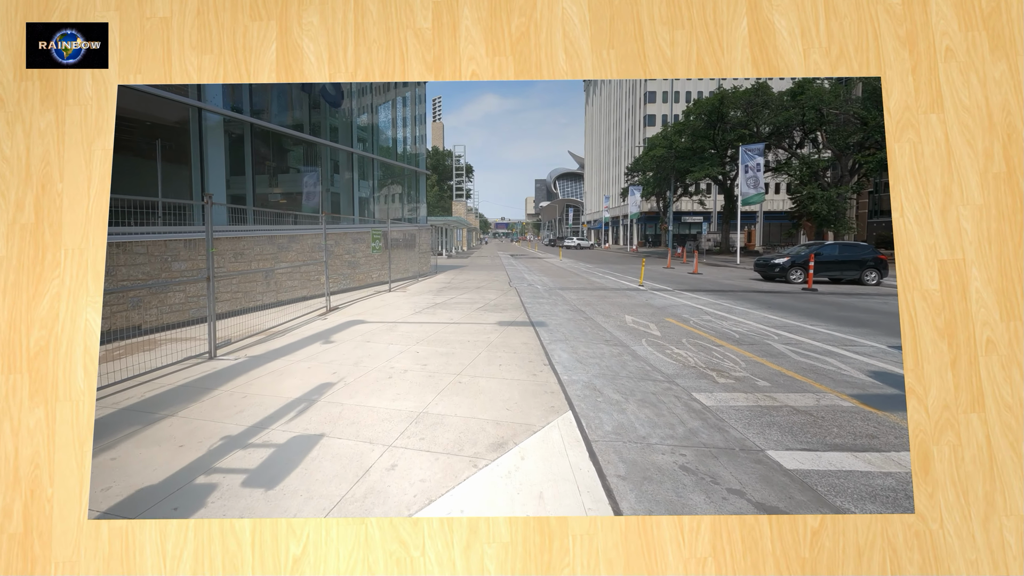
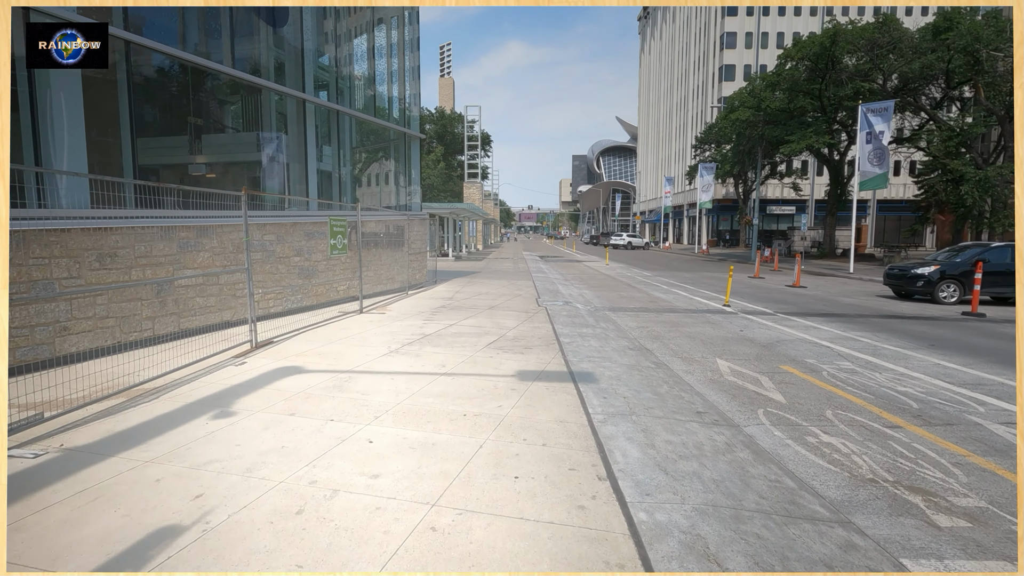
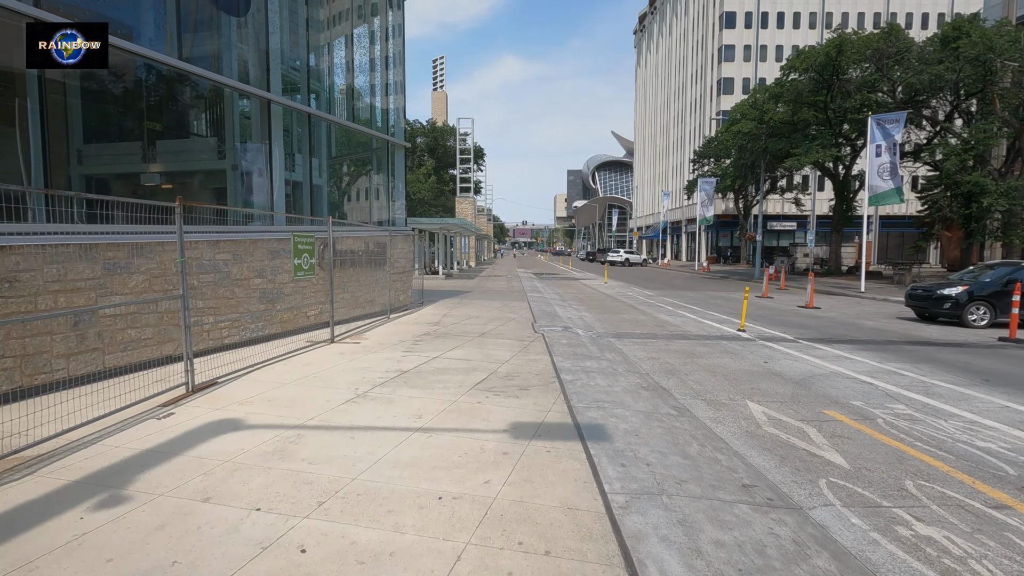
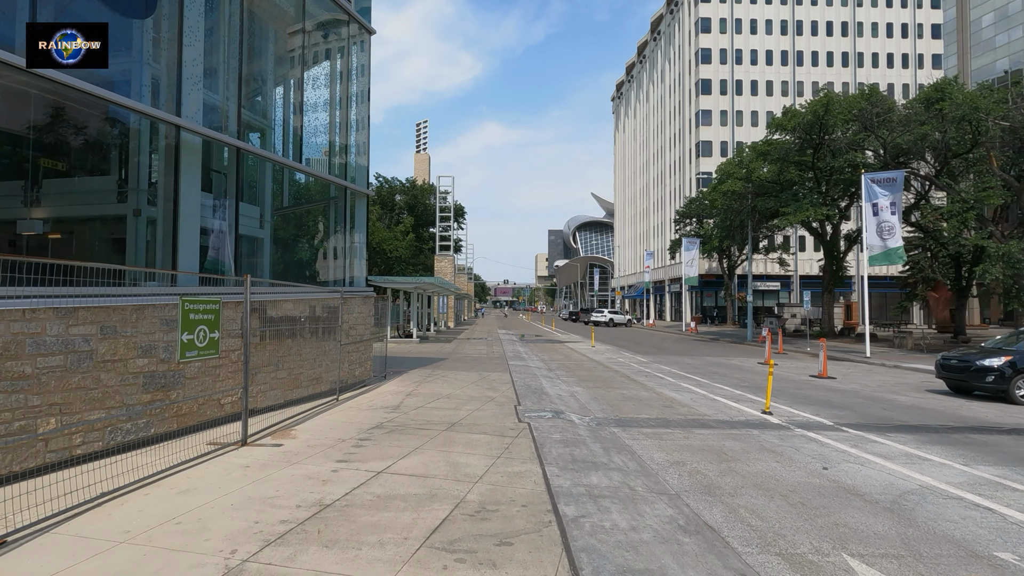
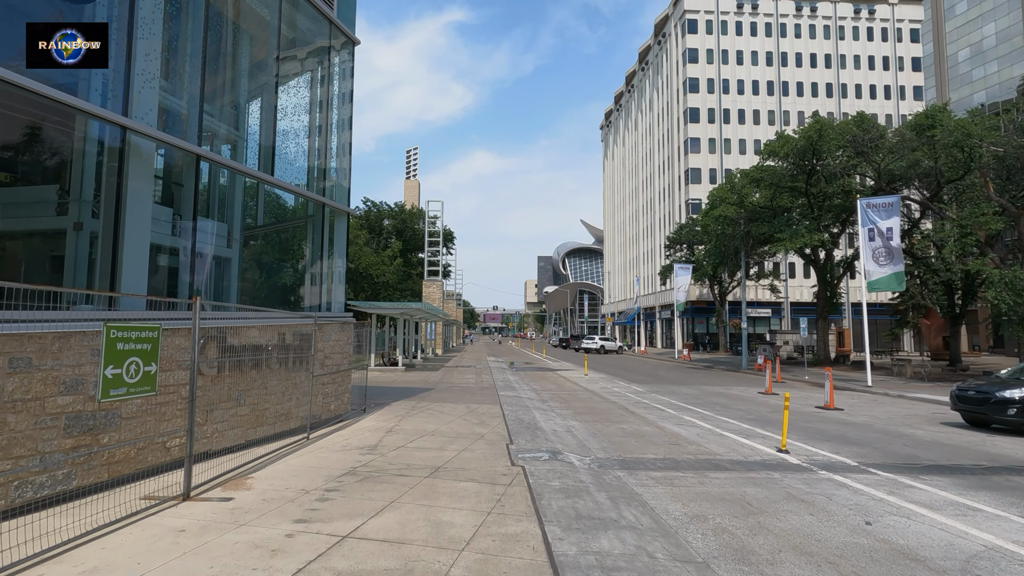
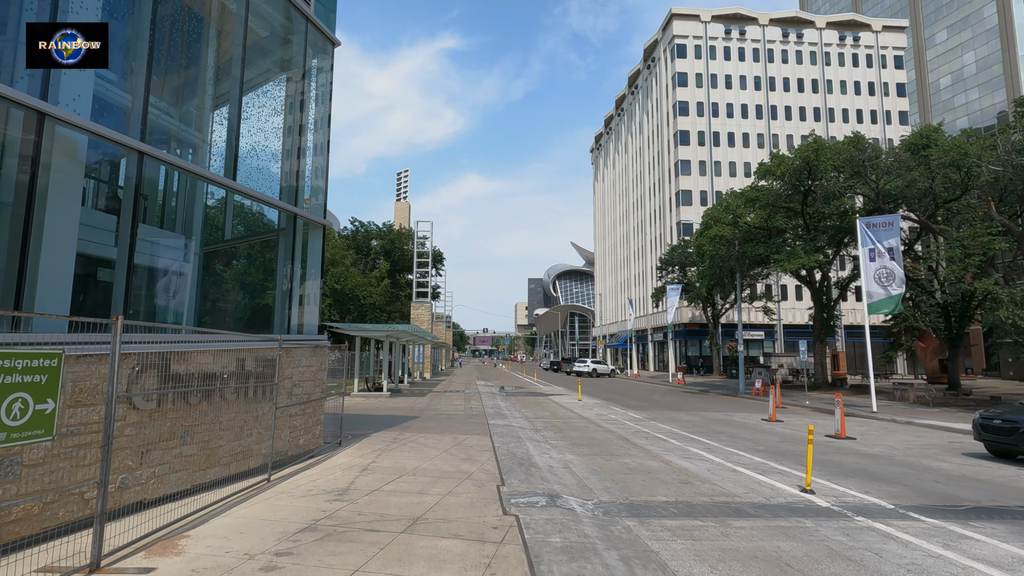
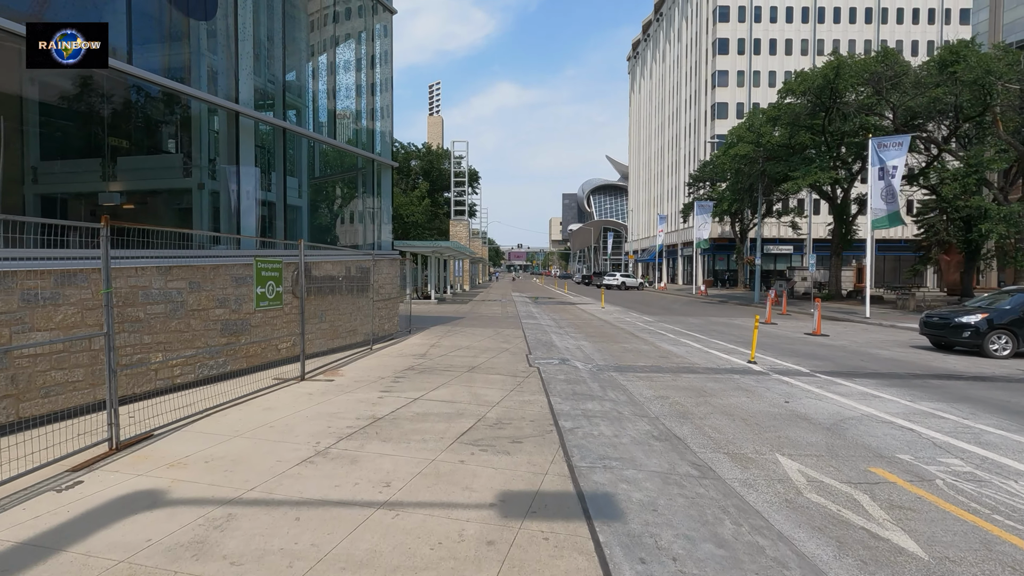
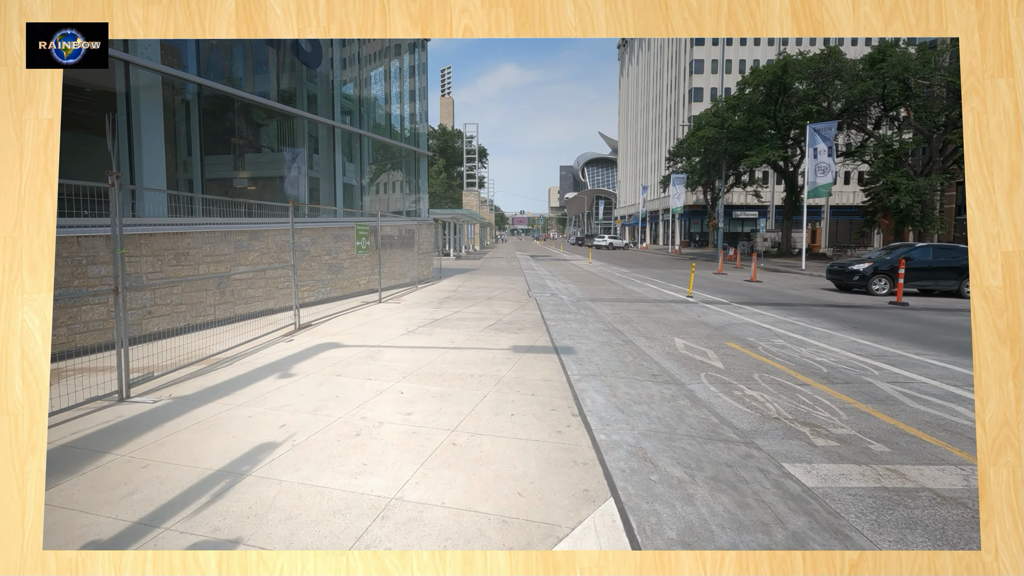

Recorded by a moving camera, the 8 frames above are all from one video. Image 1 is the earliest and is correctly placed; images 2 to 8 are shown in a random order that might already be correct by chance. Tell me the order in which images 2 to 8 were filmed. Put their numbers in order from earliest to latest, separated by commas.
8, 2, 3, 7, 4, 5, 6
